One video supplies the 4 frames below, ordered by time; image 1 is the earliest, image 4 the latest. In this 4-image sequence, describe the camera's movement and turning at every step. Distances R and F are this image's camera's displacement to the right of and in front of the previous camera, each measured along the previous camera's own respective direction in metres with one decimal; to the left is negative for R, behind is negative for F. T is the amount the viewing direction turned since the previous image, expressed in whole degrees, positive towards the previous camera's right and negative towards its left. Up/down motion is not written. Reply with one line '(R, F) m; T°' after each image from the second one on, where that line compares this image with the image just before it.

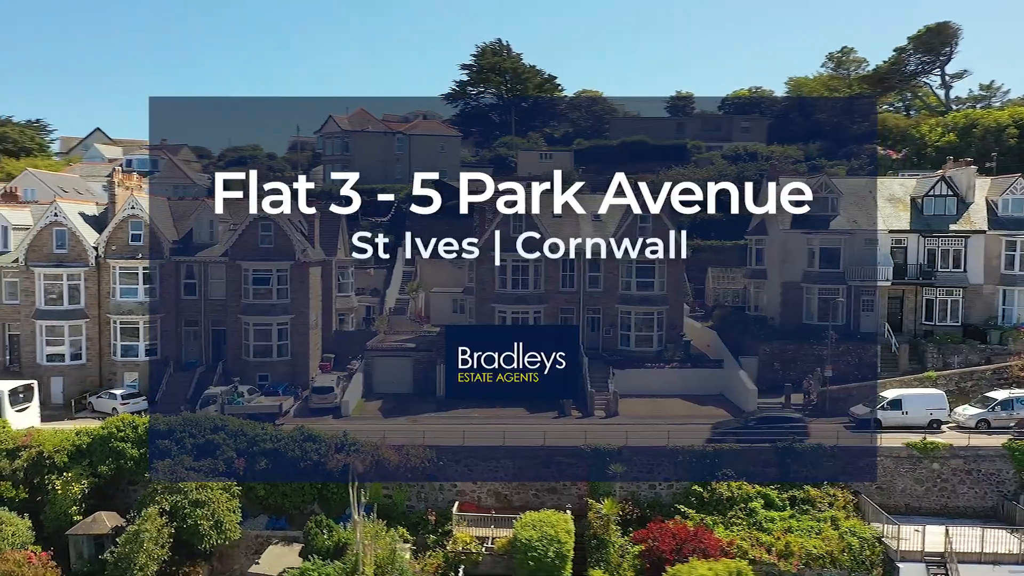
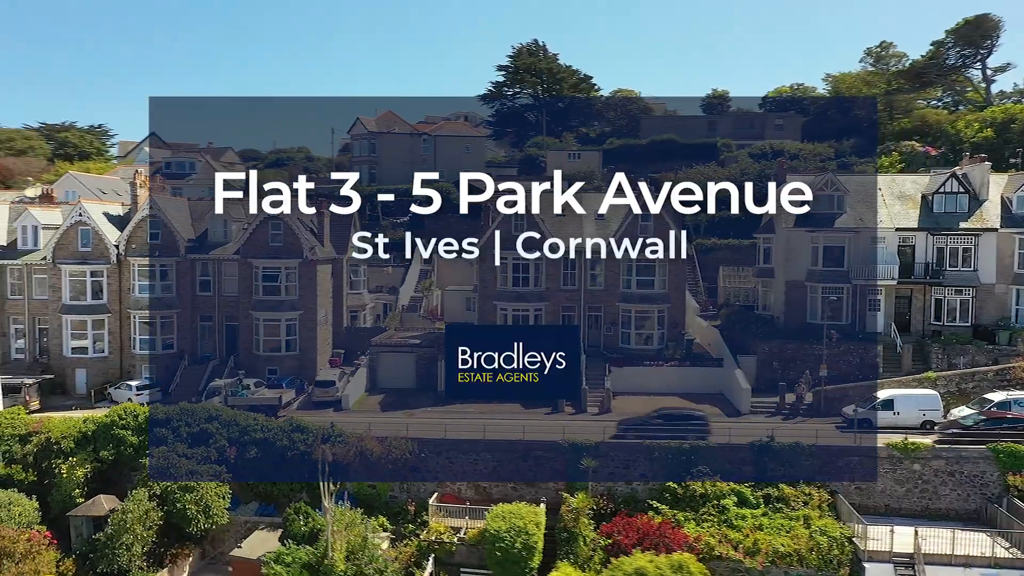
(+2.3, -0.4) m; -4°
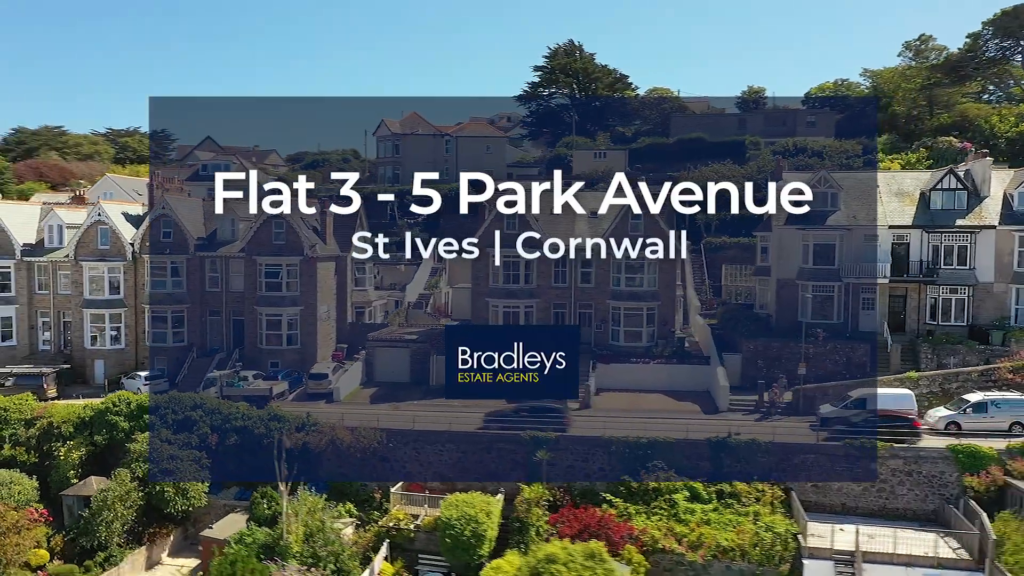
(+3.0, -0.5) m; -5°
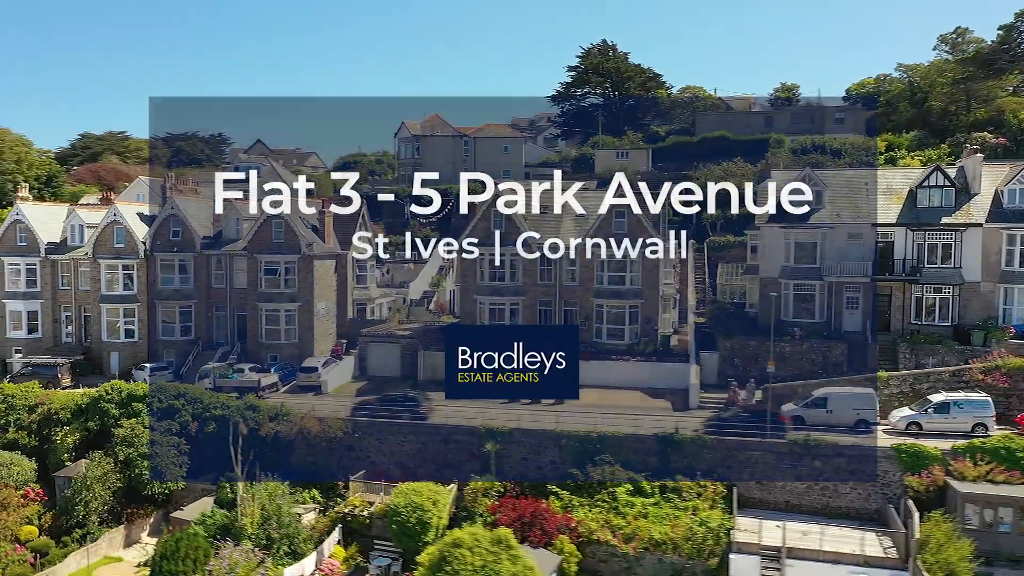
(+3.3, -0.5) m; -4°
